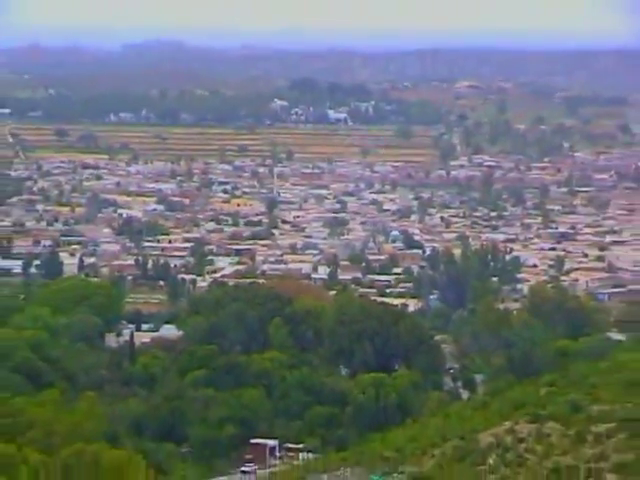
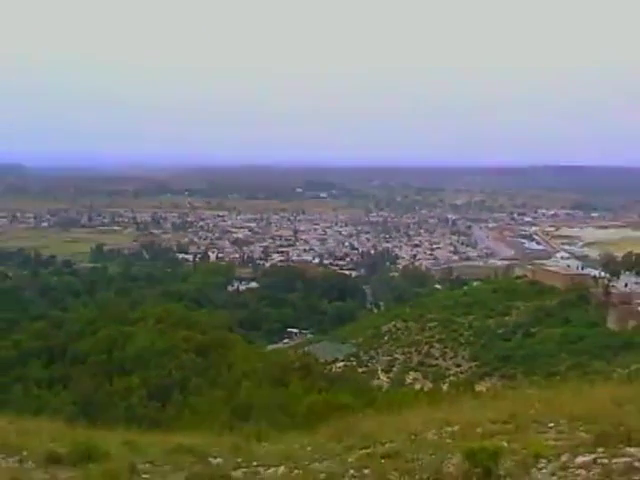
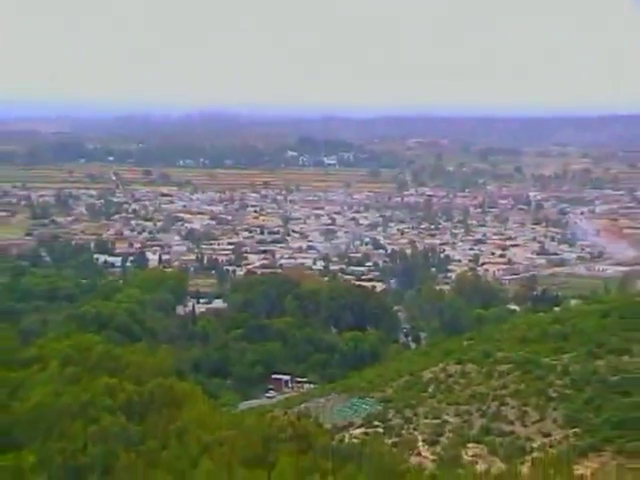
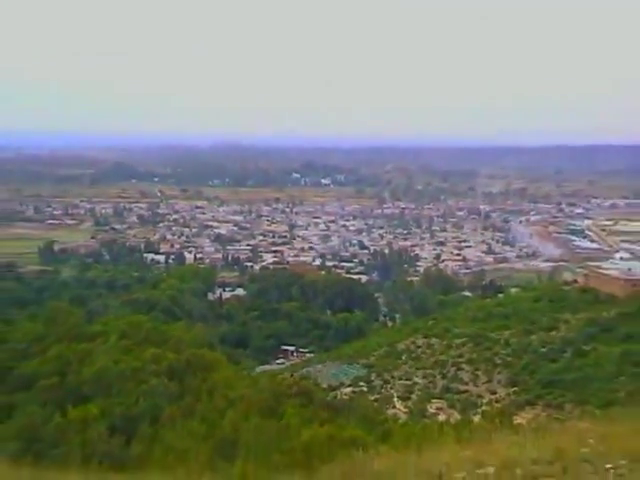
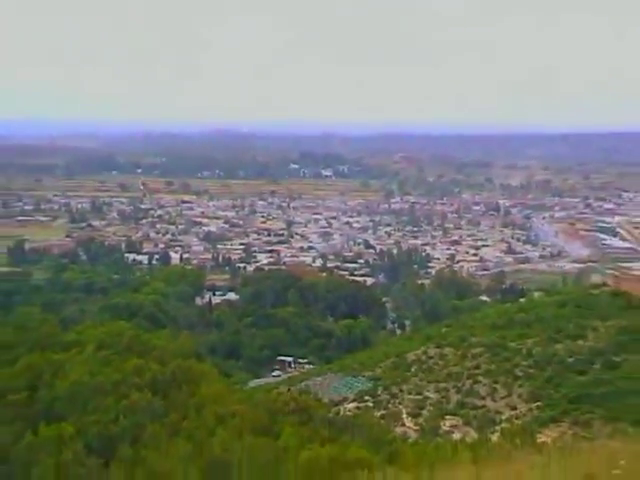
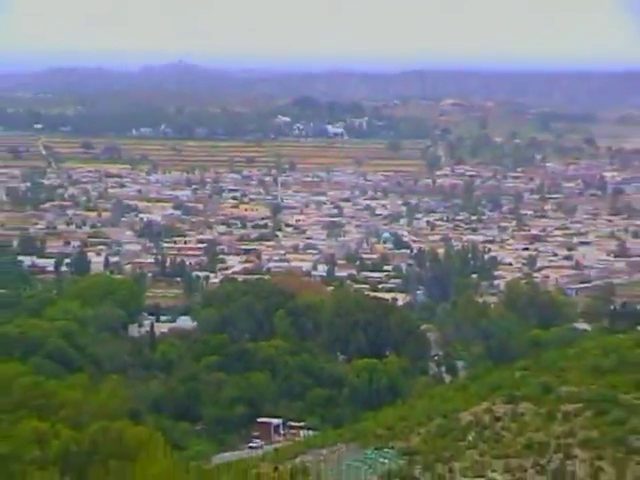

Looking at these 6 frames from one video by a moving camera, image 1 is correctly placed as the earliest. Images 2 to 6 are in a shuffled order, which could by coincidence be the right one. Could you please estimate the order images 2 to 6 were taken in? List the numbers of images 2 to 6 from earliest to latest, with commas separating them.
6, 3, 5, 4, 2
